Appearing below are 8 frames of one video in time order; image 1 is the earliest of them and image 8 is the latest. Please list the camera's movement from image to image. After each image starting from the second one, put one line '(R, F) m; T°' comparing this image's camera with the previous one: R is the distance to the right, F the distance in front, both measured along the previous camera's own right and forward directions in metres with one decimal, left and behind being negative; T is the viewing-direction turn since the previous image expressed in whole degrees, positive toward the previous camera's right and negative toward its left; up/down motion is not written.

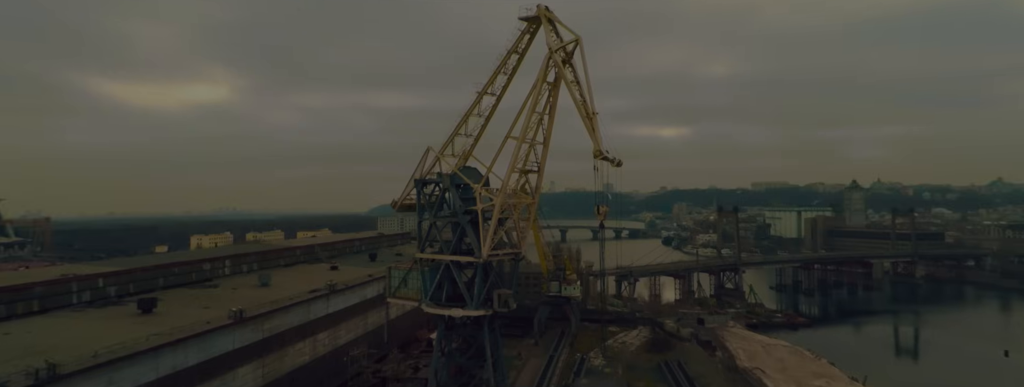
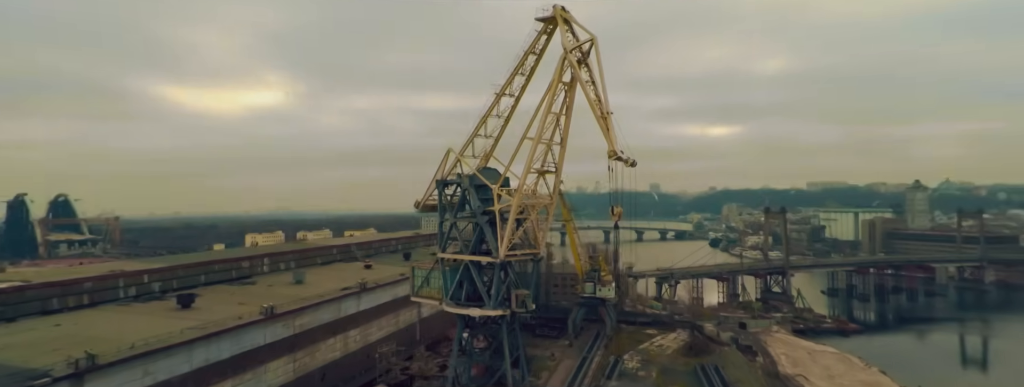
(+0.4, 0.0) m; -4°
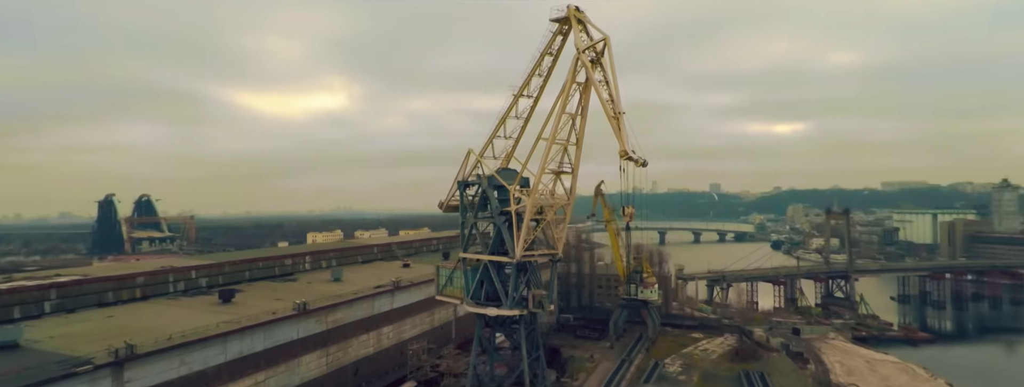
(+0.6, 0.0) m; -5°
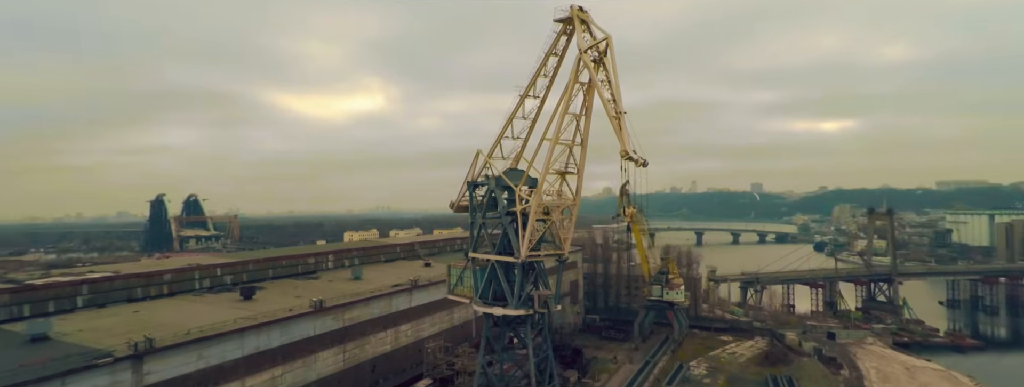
(+0.4, 0.0) m; -3°
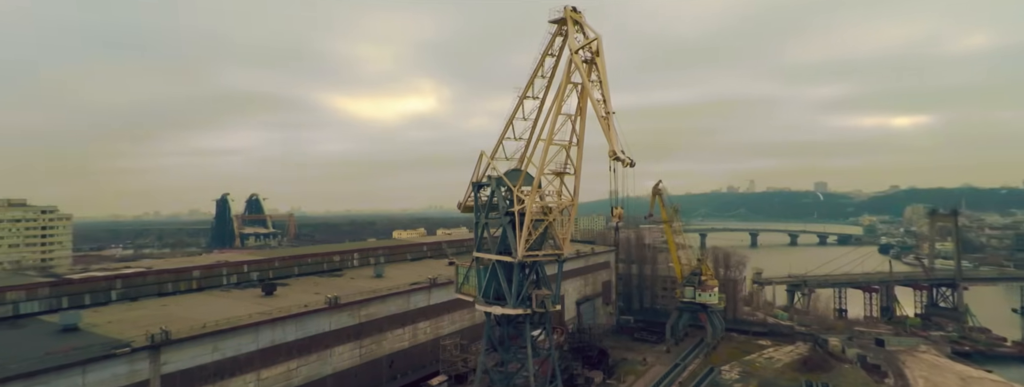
(+0.8, 0.0) m; -5°
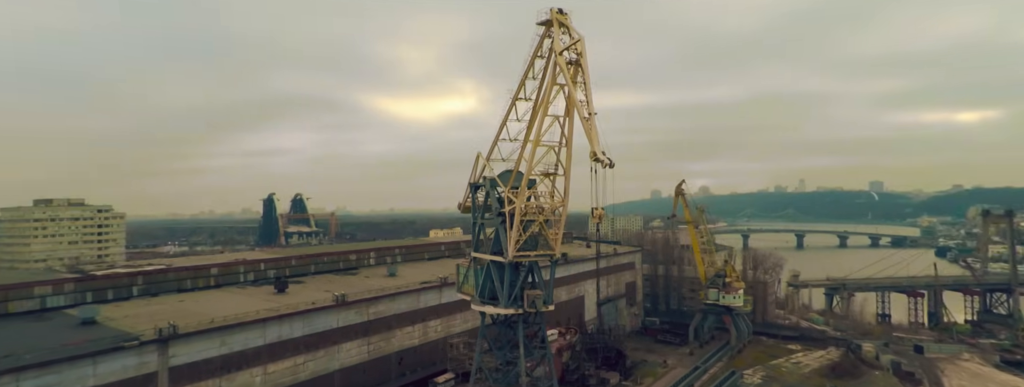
(+0.7, -0.1) m; -4°
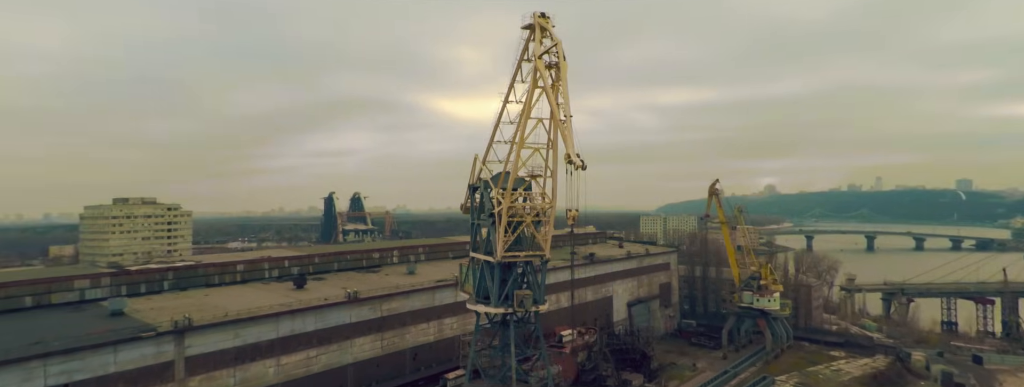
(+1.0, -0.1) m; -5°
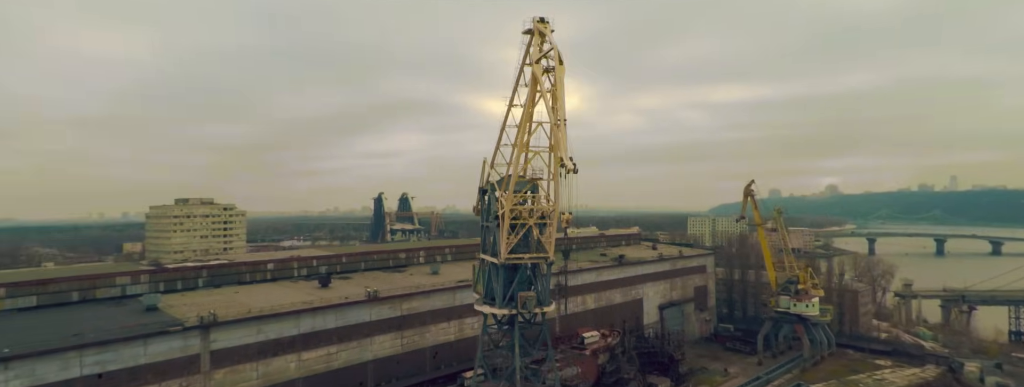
(+0.7, -0.1) m; -4°
